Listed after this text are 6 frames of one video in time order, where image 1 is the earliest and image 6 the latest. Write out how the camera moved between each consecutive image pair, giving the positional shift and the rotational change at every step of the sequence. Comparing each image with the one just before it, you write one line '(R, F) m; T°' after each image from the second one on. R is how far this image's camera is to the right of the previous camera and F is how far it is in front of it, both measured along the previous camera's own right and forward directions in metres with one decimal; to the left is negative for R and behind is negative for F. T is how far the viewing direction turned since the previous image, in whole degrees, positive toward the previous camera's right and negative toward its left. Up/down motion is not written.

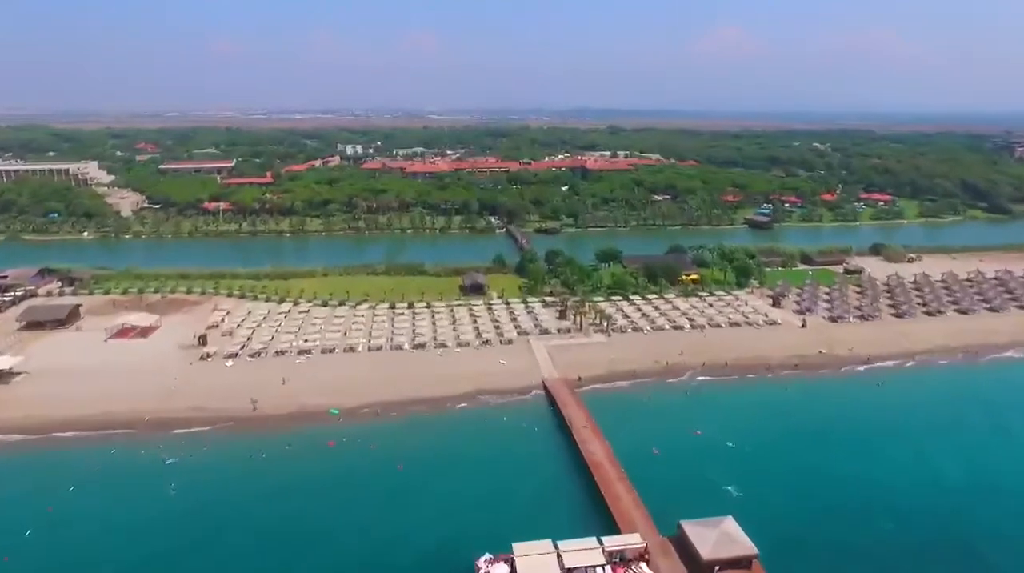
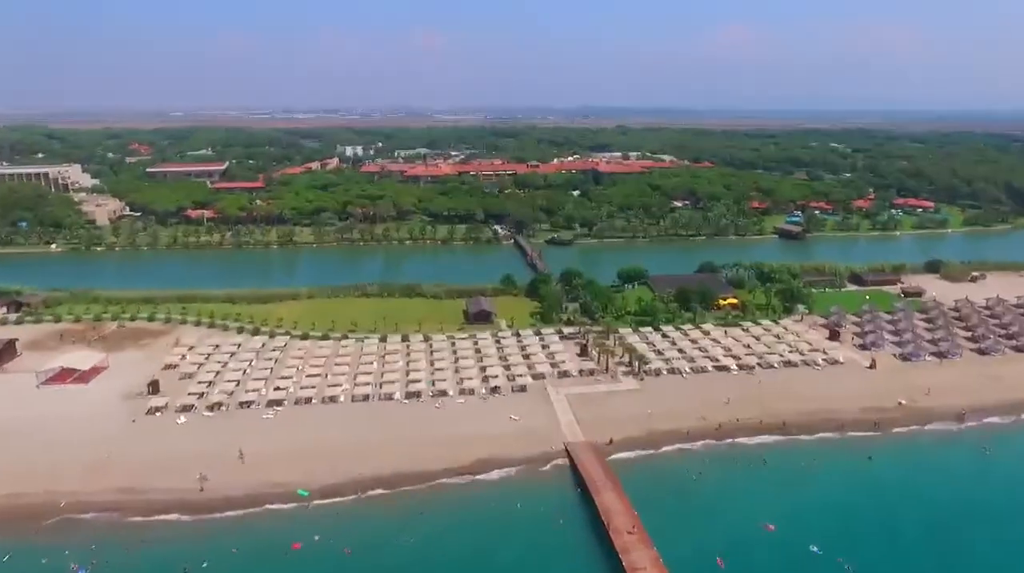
(-0.4, +4.9) m; 0°
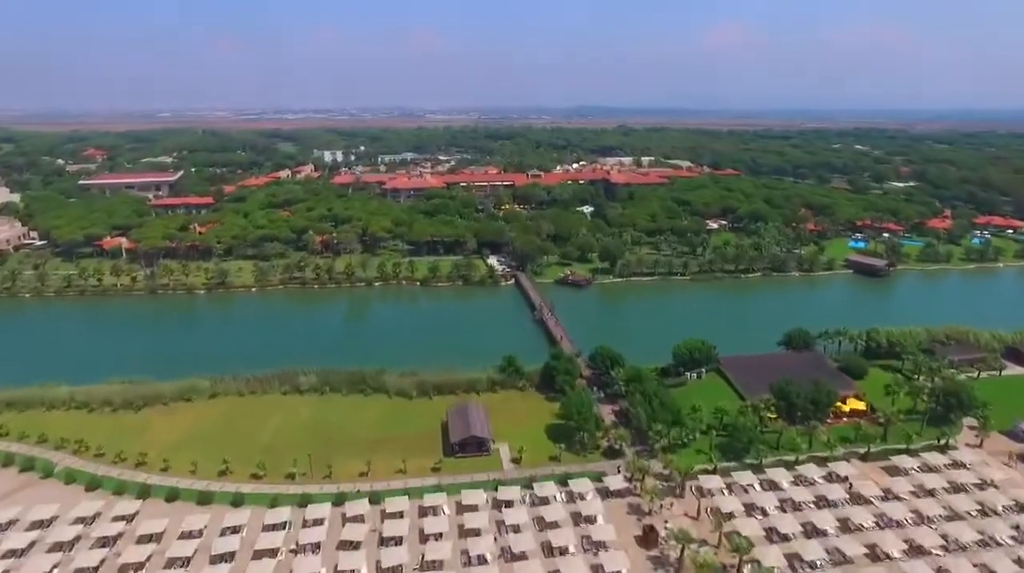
(-0.4, +12.0) m; 0°
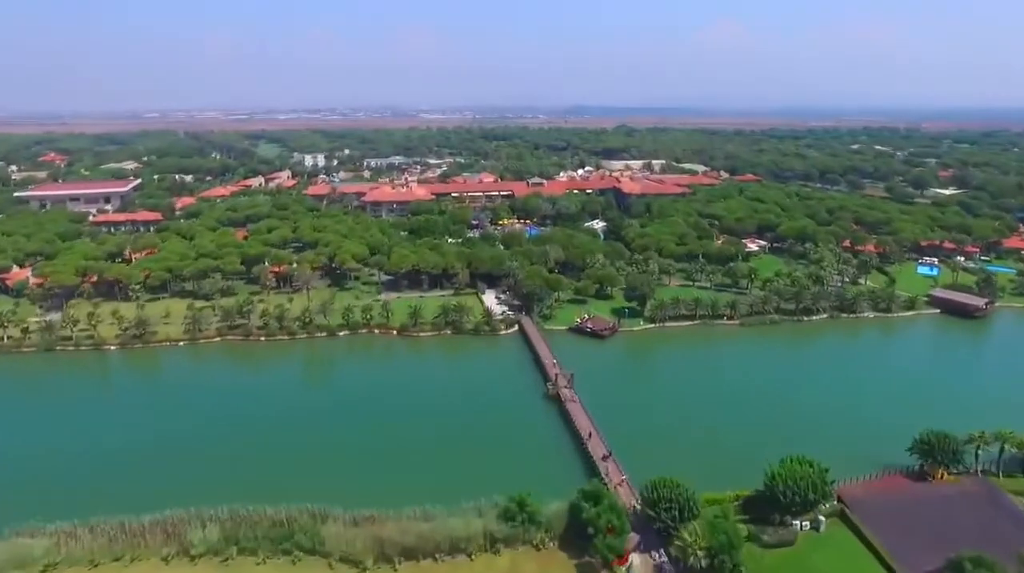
(-0.4, +8.7) m; 0°
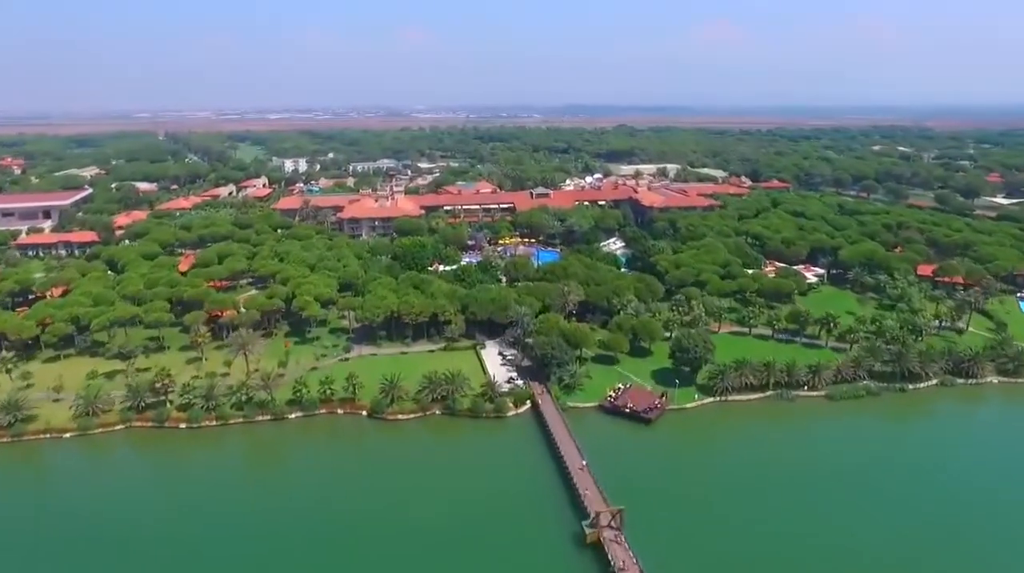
(-0.6, +8.3) m; 0°
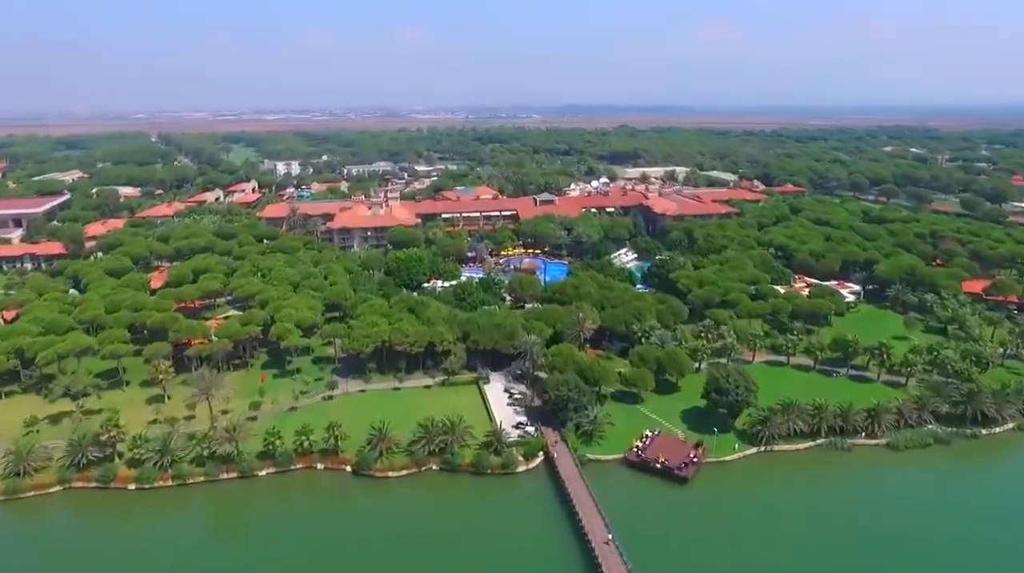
(-0.4, +3.5) m; 0°
